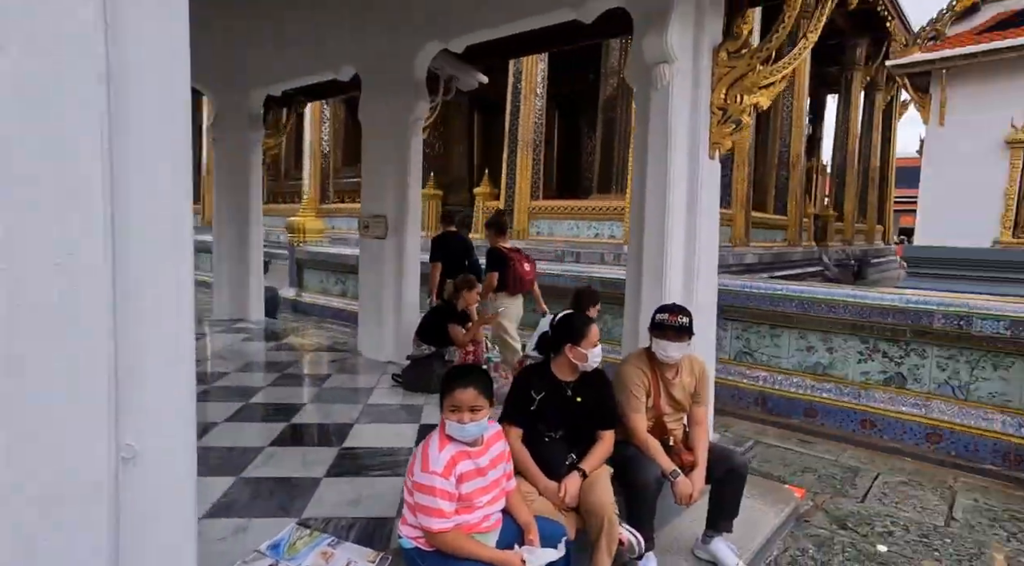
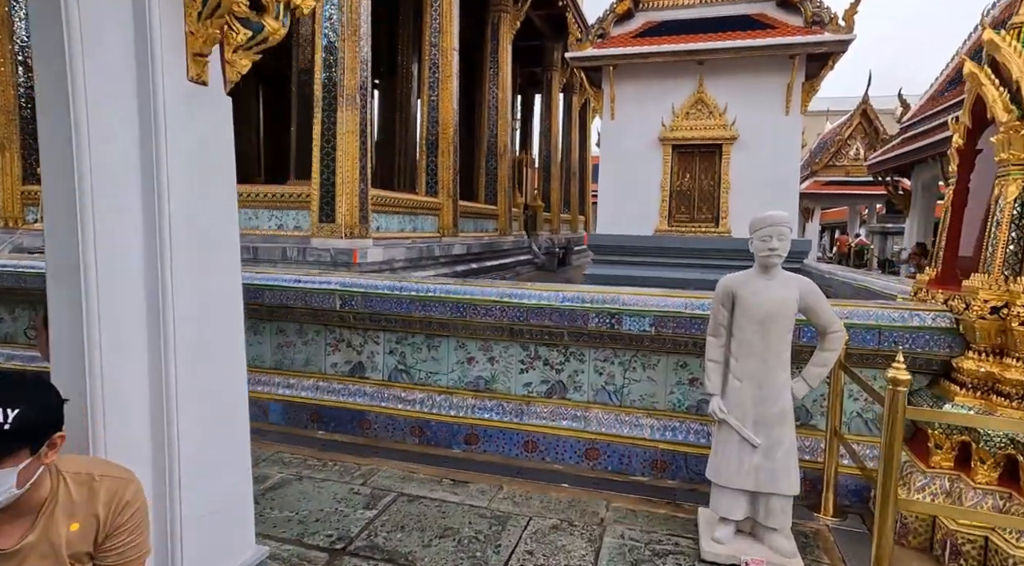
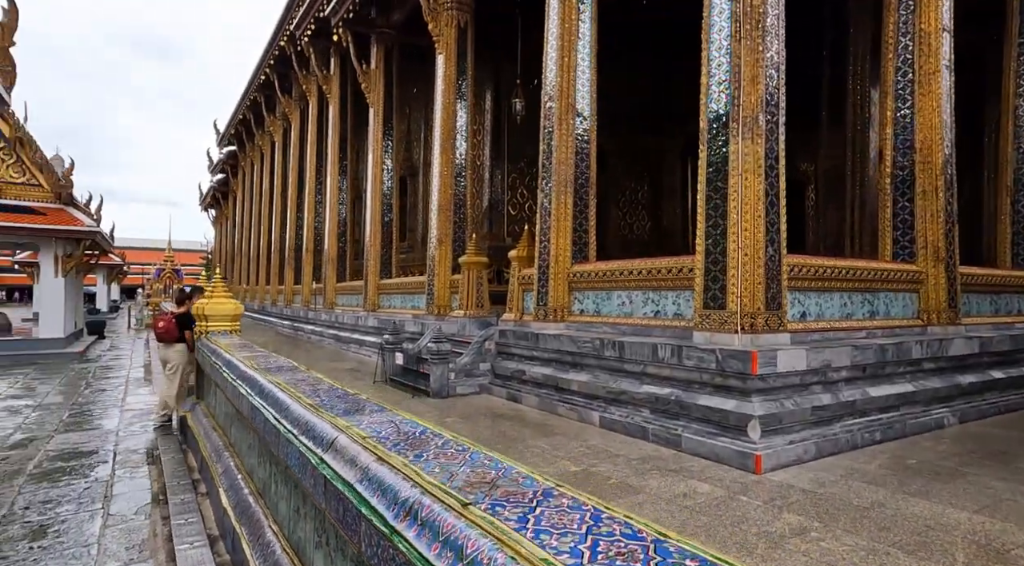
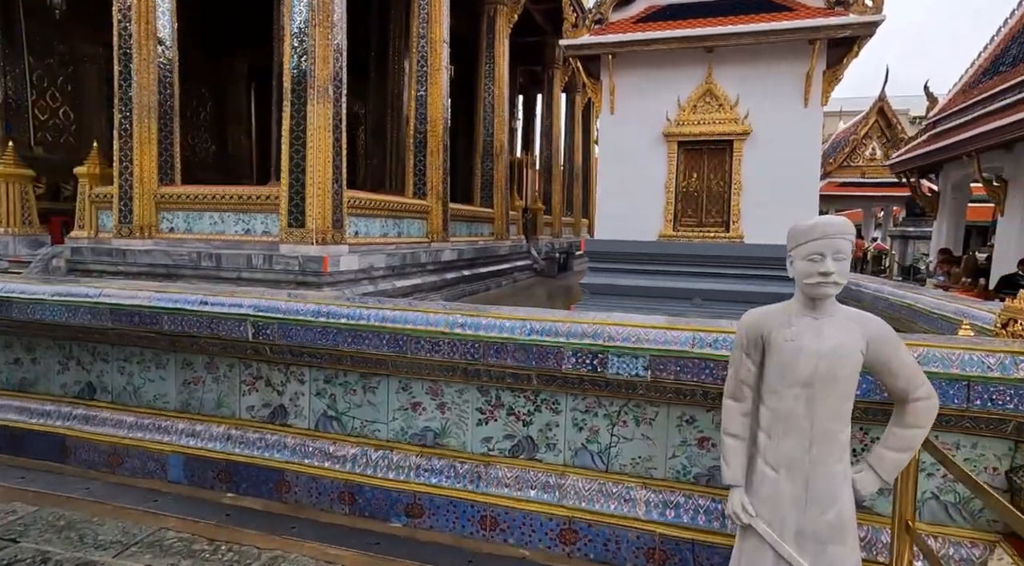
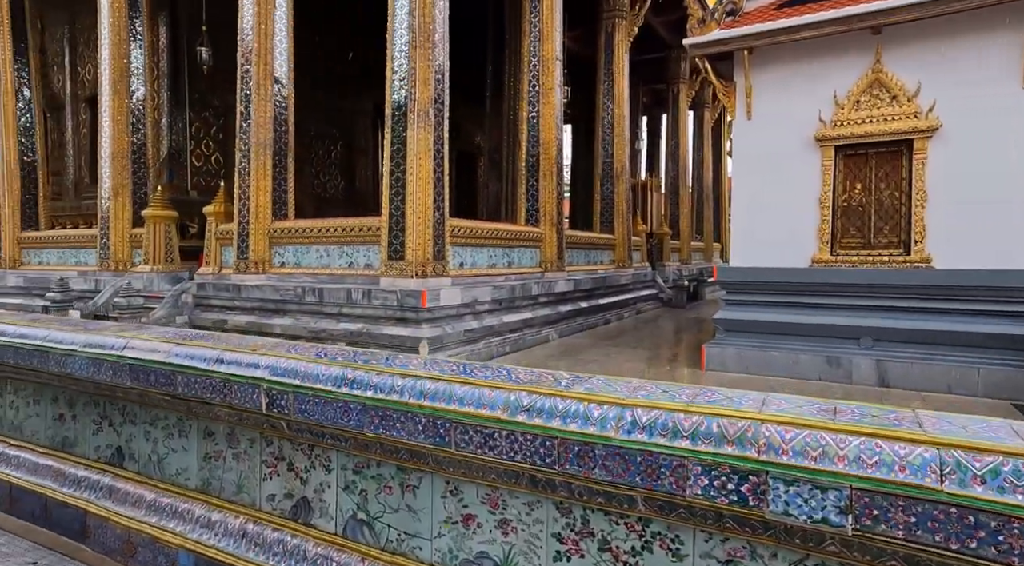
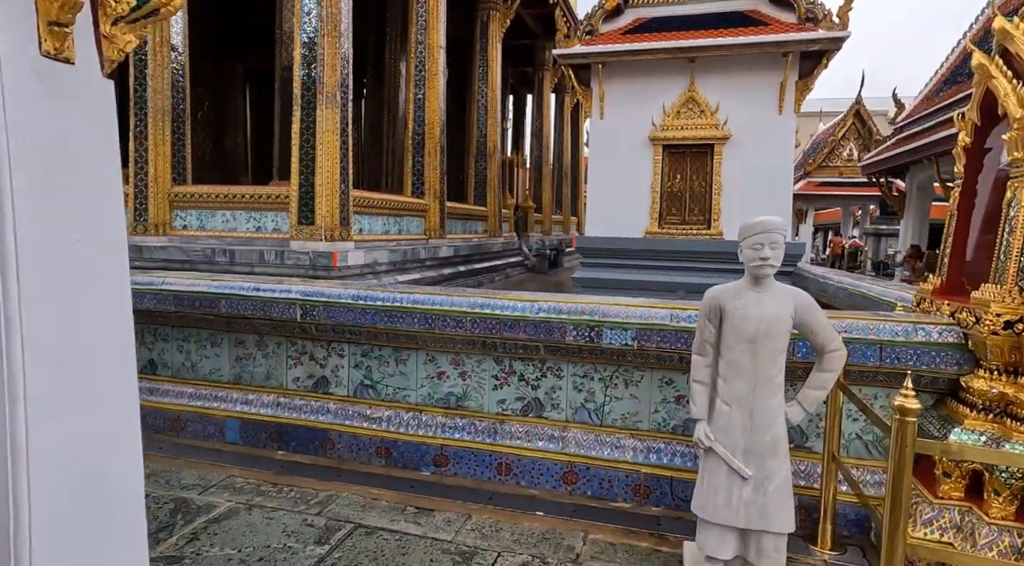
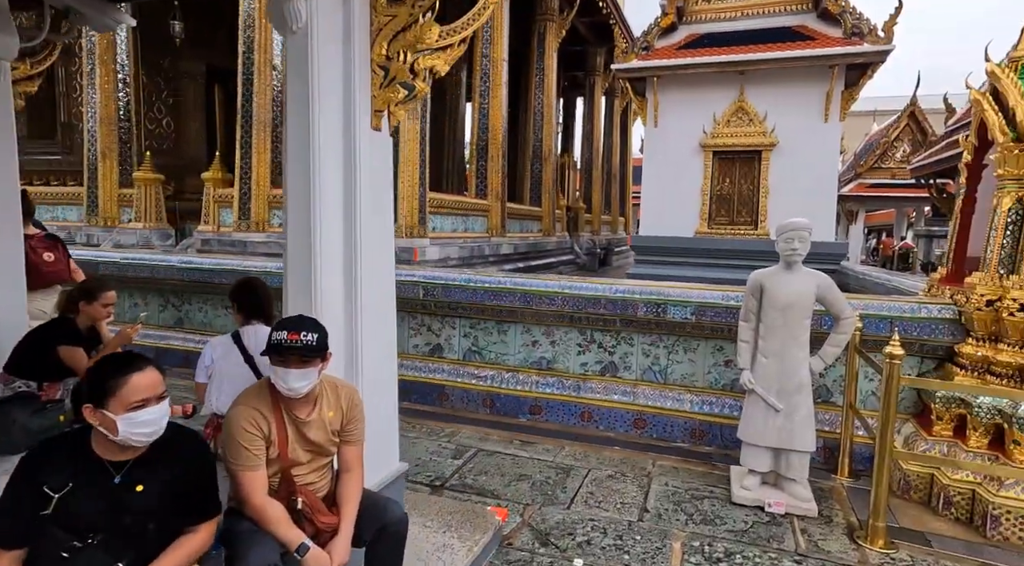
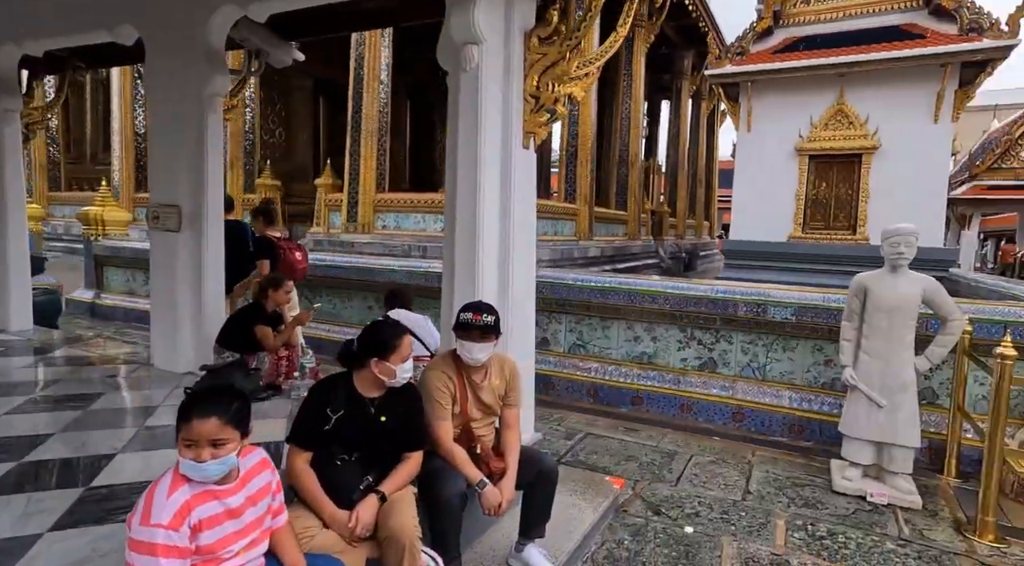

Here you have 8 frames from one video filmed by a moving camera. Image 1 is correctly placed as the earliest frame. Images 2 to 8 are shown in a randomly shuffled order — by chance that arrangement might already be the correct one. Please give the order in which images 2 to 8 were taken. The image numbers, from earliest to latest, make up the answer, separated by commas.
8, 7, 2, 6, 4, 5, 3
